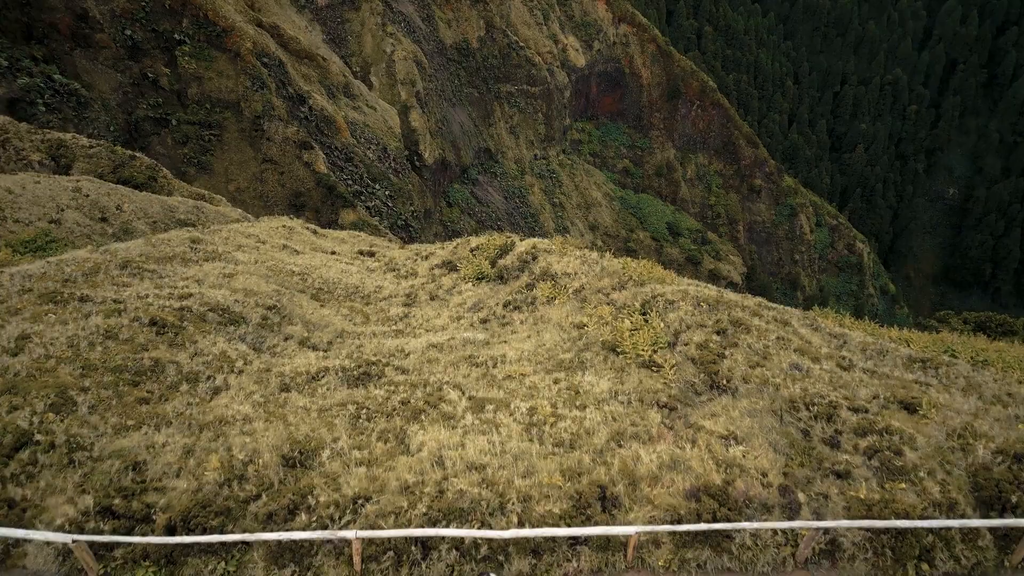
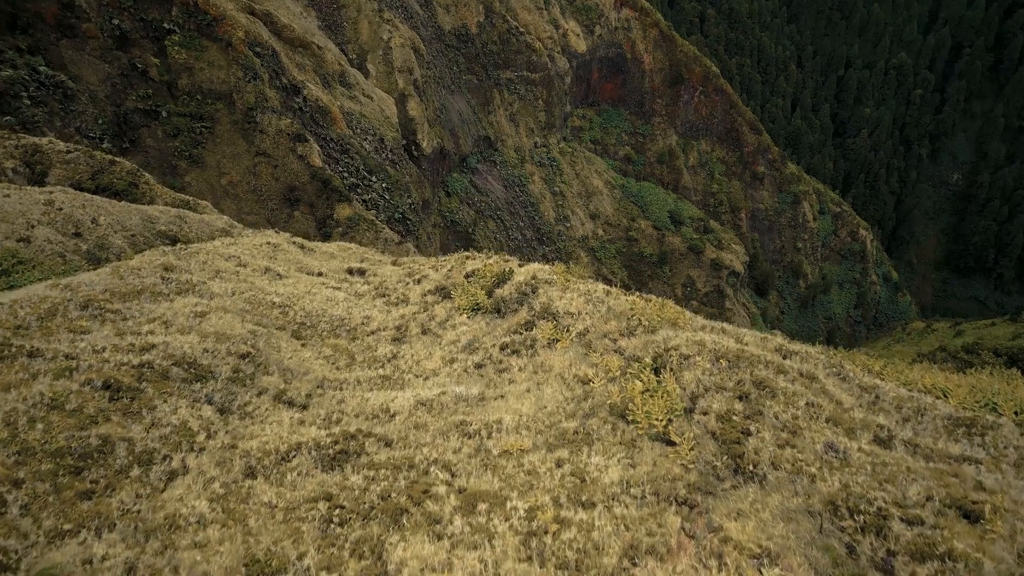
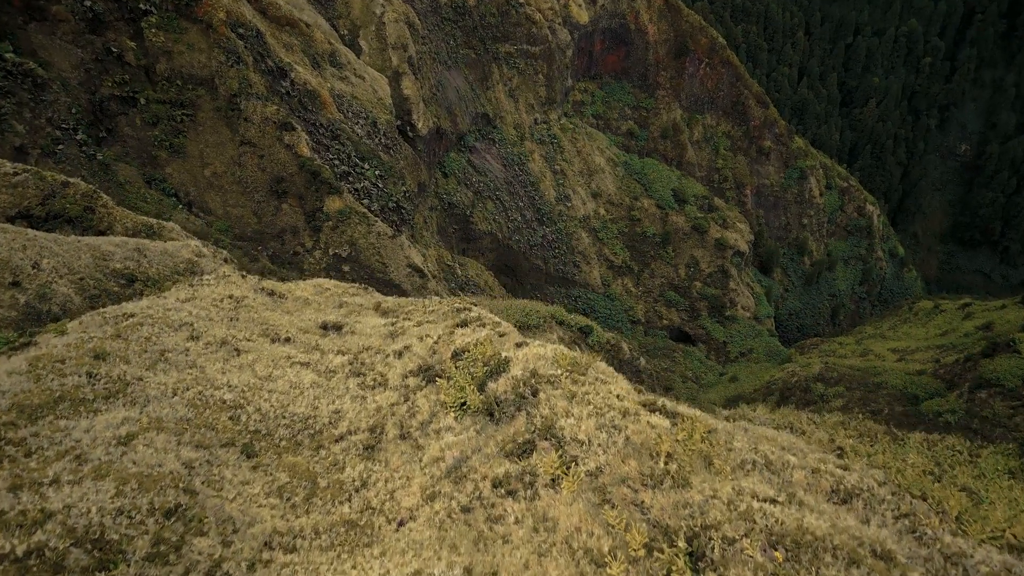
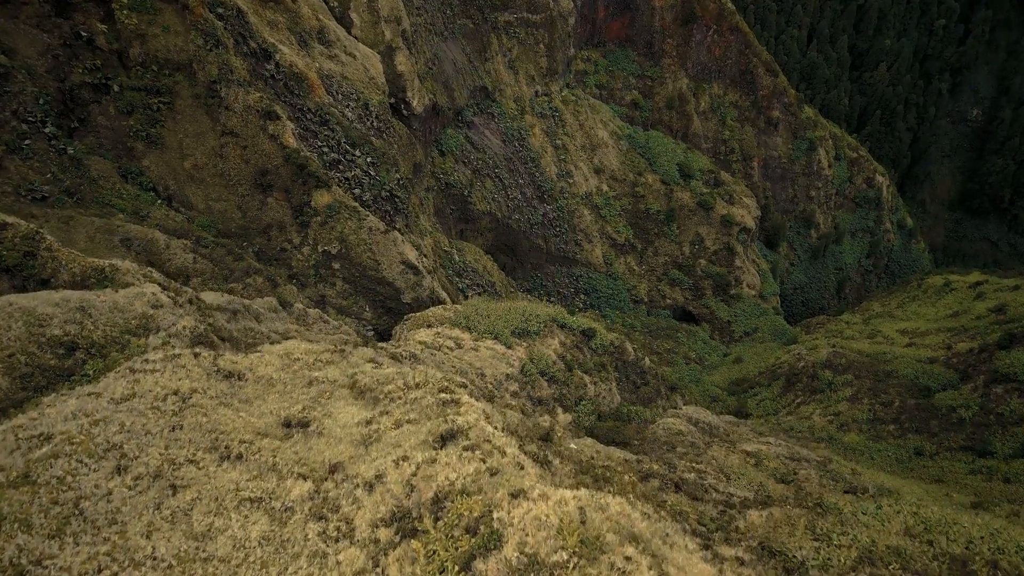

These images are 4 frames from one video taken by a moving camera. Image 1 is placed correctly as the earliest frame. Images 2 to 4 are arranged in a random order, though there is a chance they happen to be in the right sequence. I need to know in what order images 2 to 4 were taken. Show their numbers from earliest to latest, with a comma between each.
2, 3, 4
